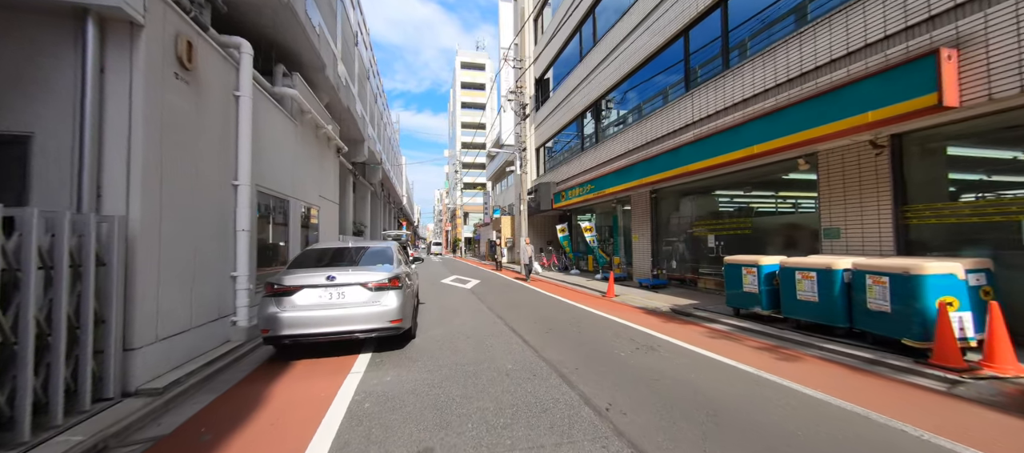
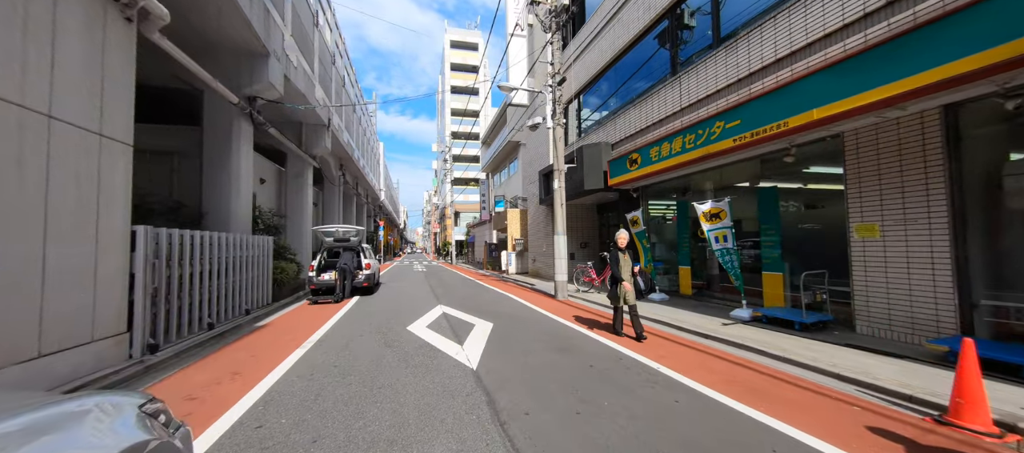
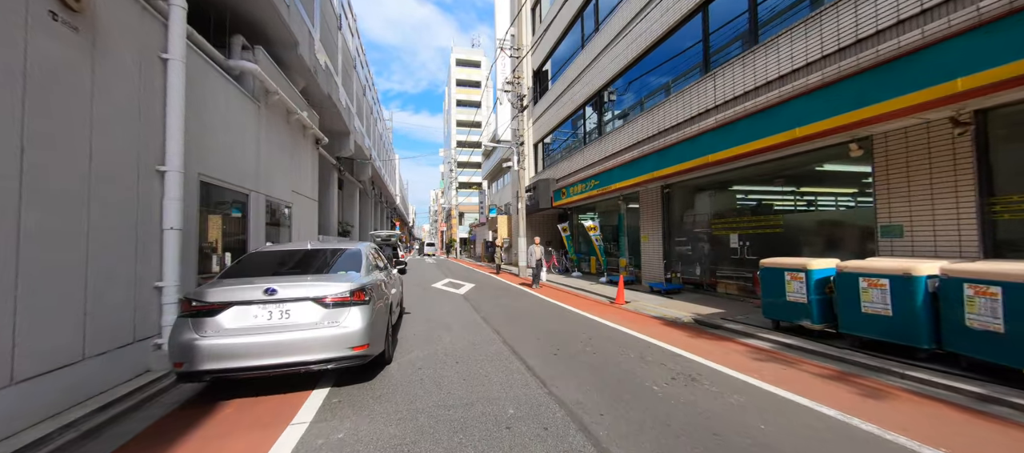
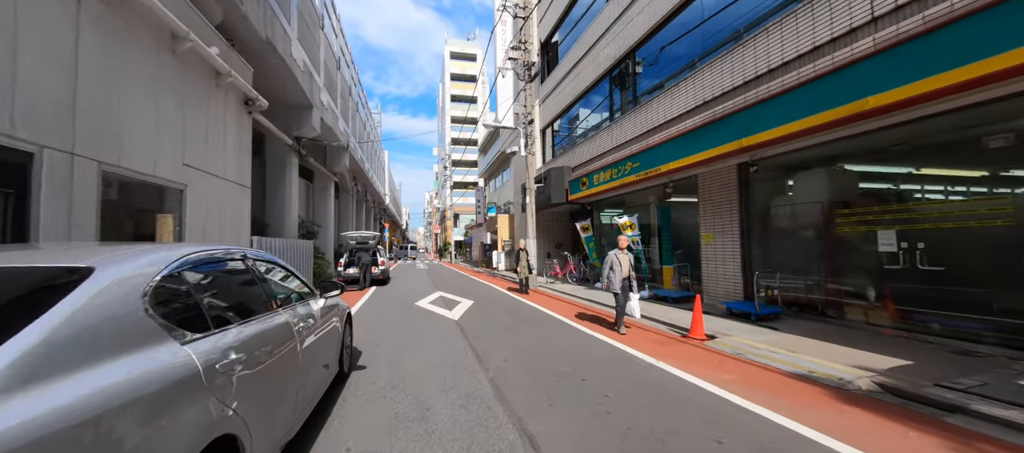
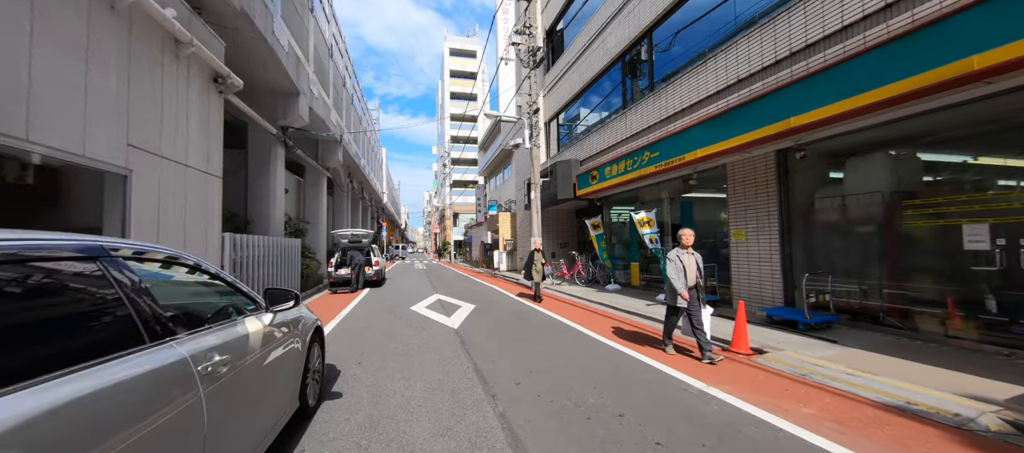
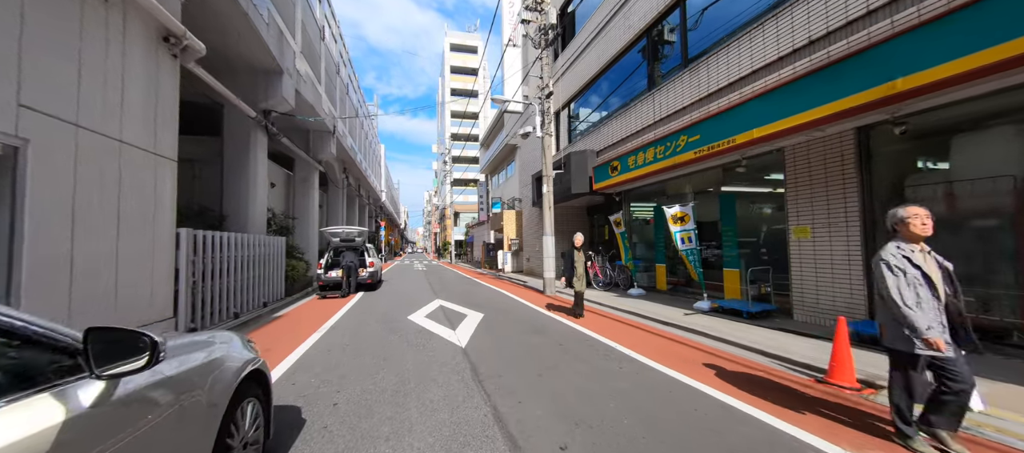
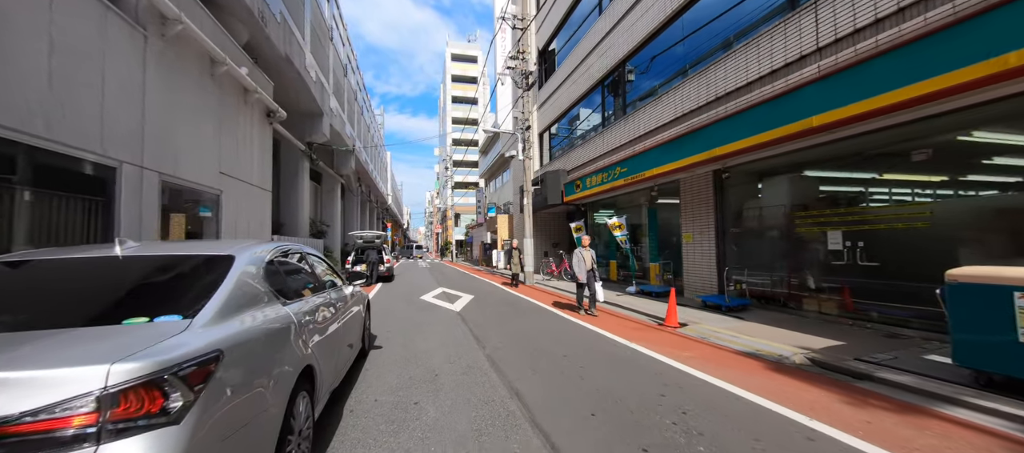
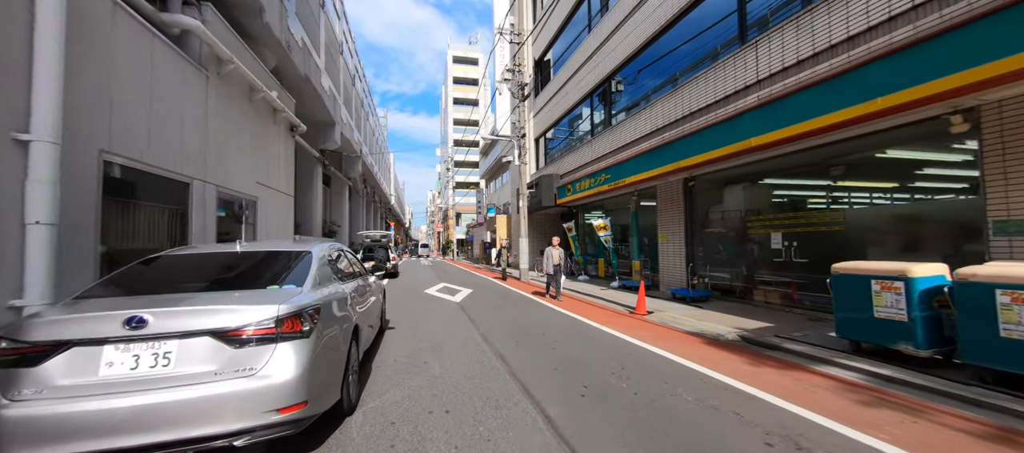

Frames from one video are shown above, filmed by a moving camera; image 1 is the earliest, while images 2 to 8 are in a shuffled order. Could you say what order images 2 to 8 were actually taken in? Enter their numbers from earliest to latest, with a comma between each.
3, 8, 7, 4, 5, 6, 2
